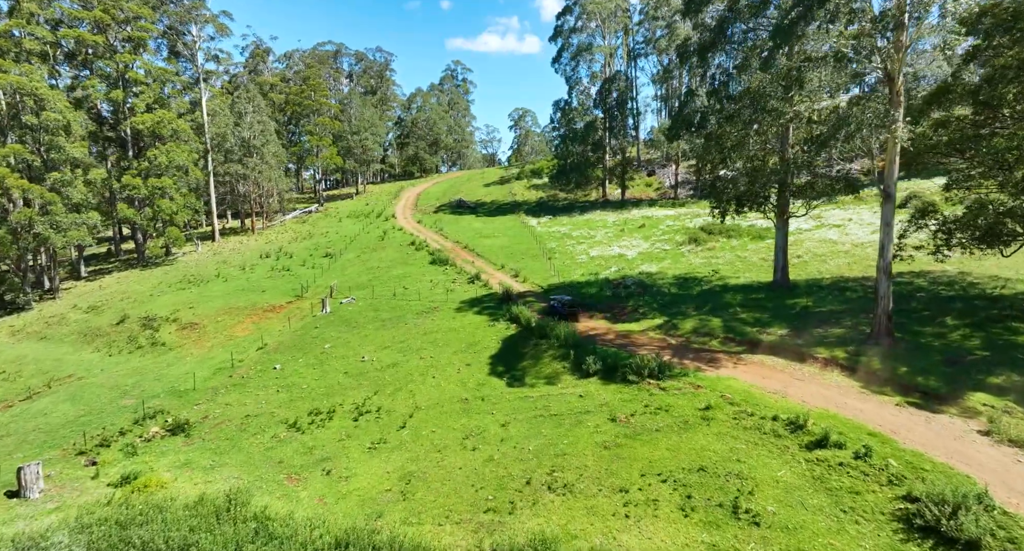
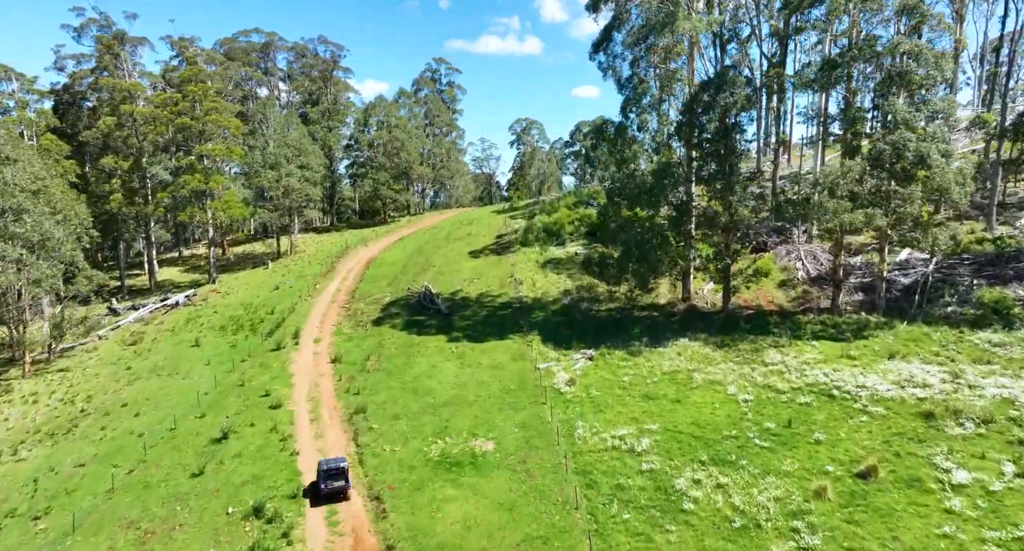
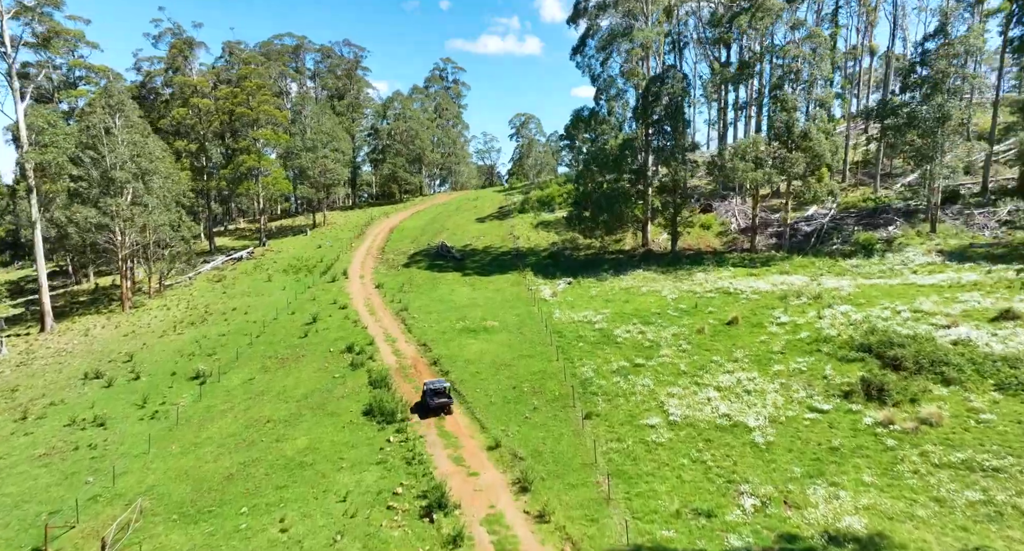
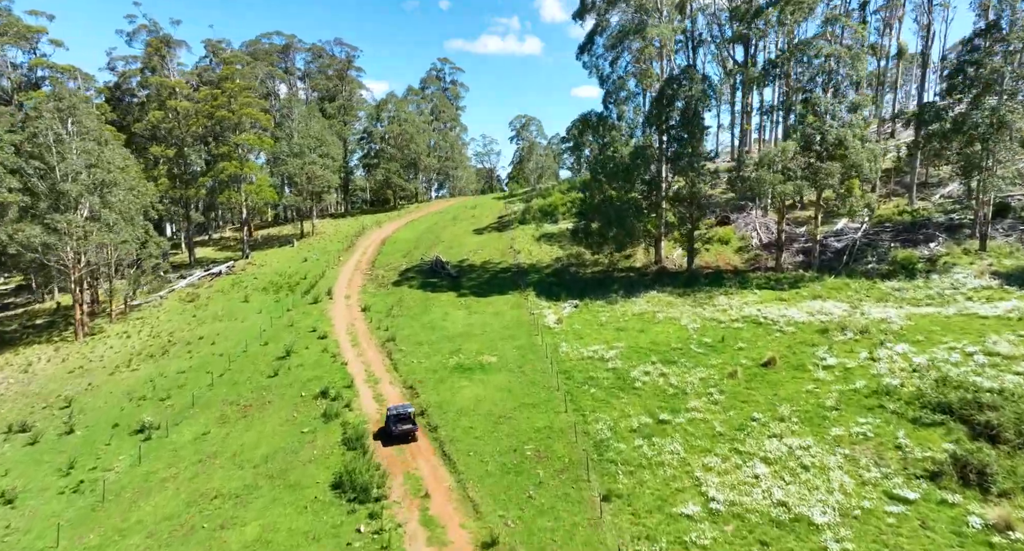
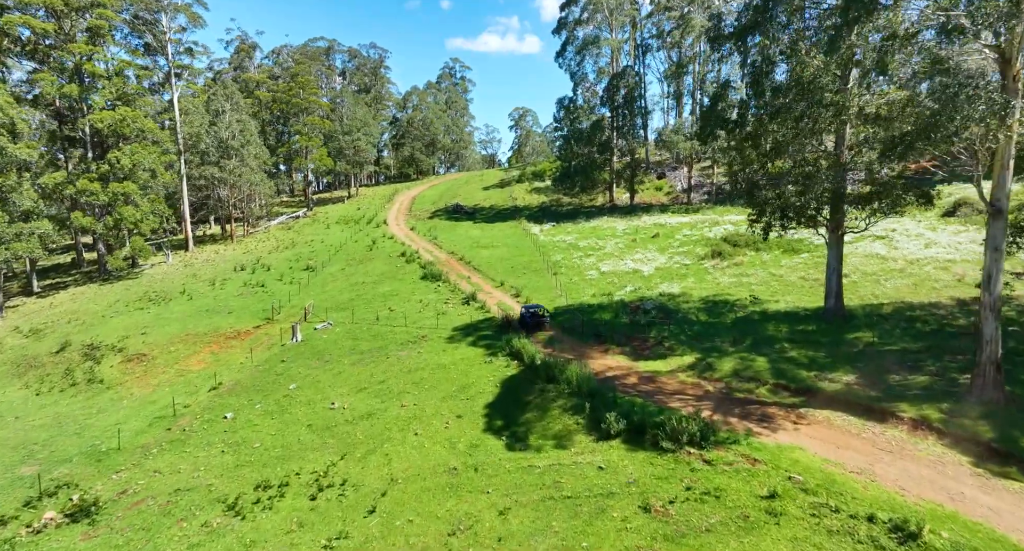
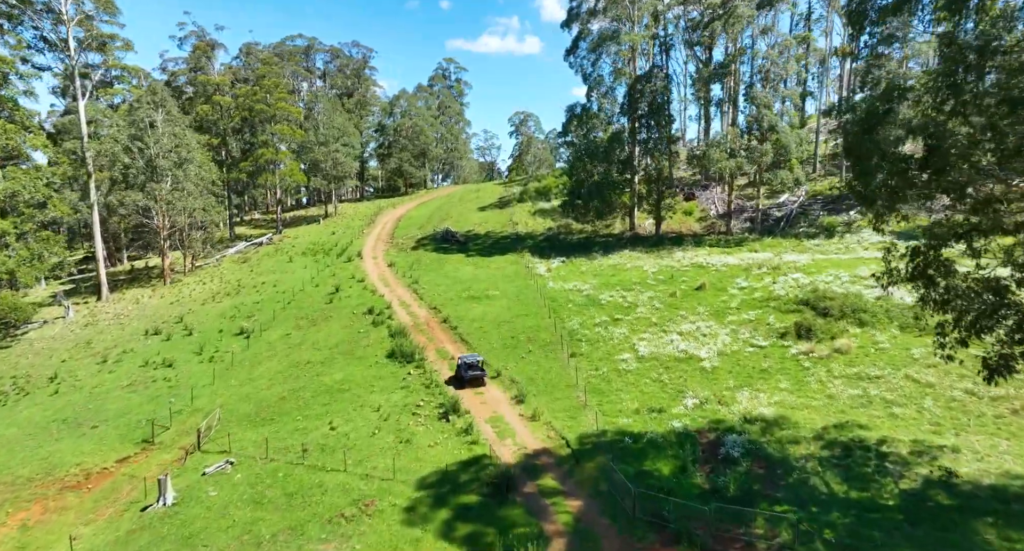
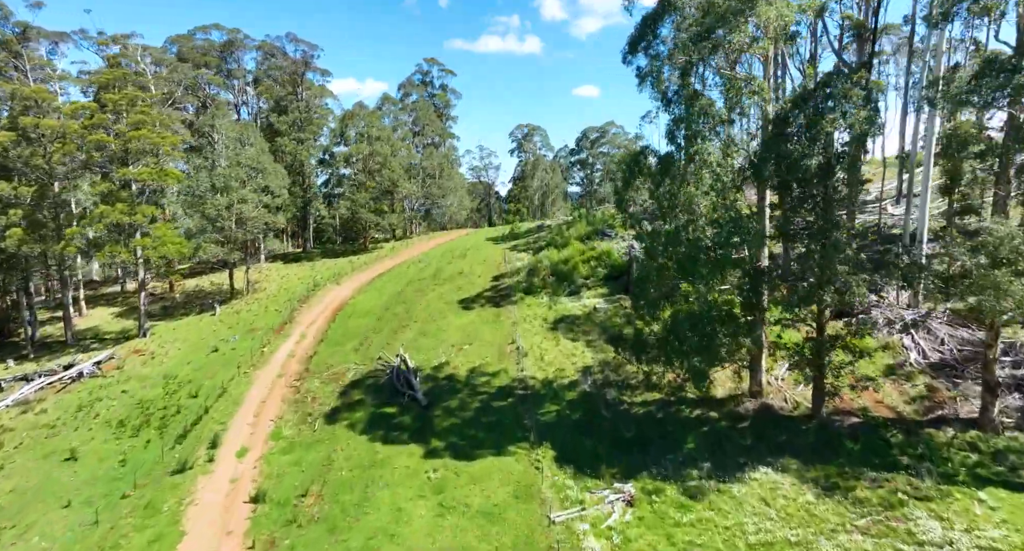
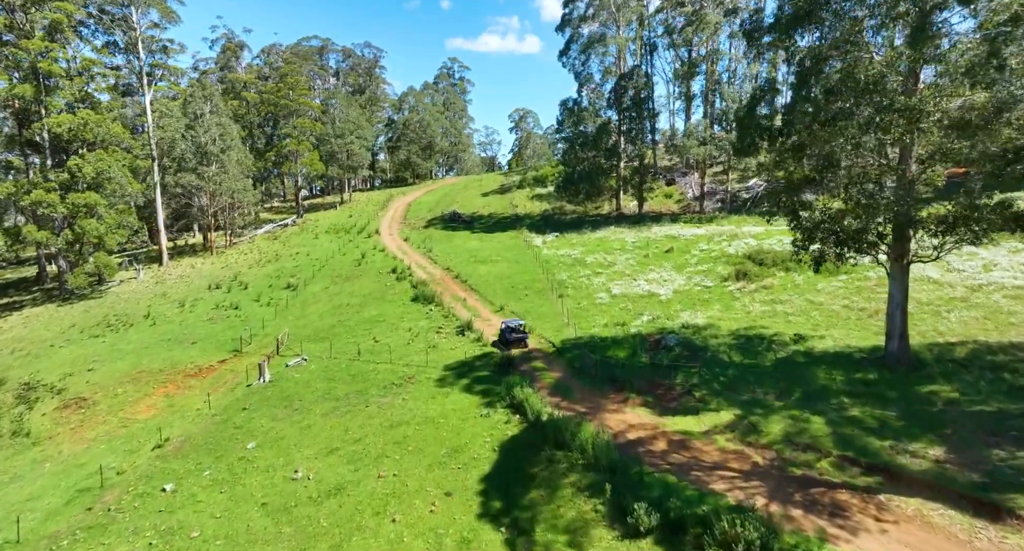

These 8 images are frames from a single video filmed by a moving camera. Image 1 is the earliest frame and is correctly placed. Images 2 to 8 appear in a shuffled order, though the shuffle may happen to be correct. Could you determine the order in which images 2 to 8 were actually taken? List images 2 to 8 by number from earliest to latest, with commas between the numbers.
5, 8, 6, 3, 4, 2, 7
